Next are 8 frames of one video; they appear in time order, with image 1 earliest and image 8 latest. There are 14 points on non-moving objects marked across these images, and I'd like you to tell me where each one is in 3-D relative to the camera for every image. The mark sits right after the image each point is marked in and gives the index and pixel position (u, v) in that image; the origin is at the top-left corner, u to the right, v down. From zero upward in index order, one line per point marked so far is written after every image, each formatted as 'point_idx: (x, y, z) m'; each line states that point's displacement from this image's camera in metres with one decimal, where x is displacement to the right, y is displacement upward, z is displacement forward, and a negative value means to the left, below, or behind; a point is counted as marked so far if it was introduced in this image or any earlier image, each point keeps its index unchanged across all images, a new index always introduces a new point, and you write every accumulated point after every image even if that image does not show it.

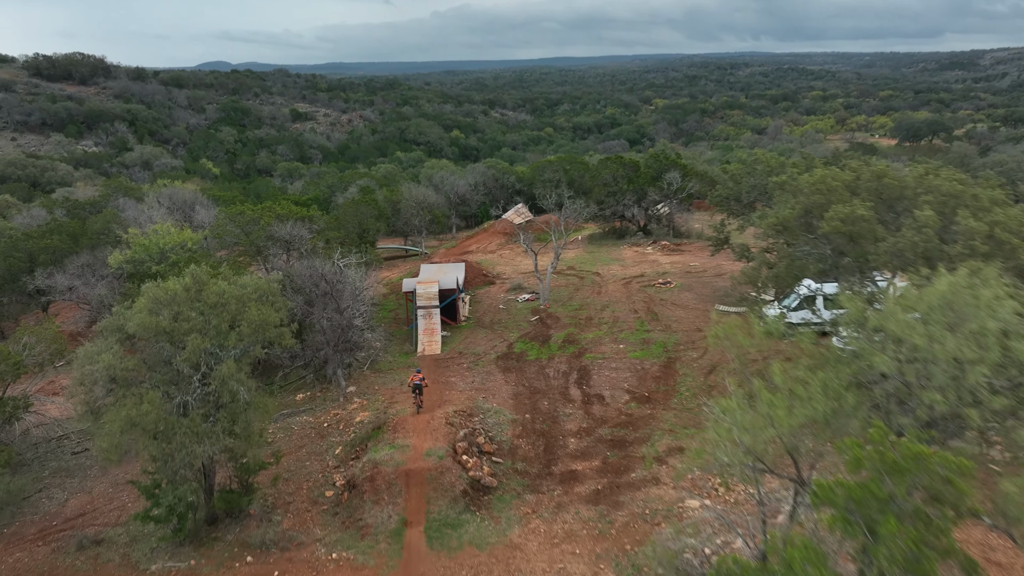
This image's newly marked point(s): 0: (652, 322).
0: (+3.6, -0.9, +18.1) m
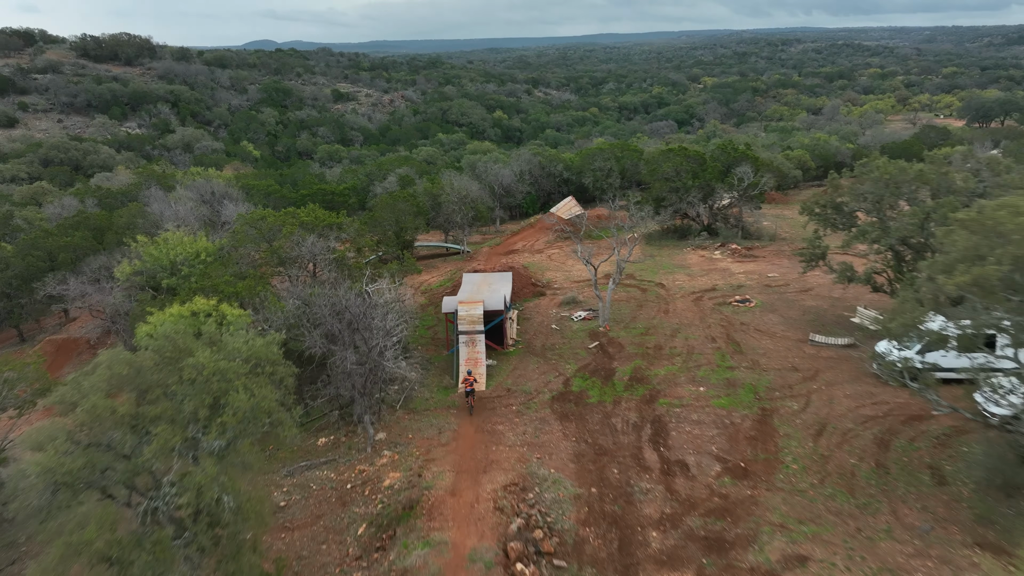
0: (+4.8, -1.5, +15.3) m
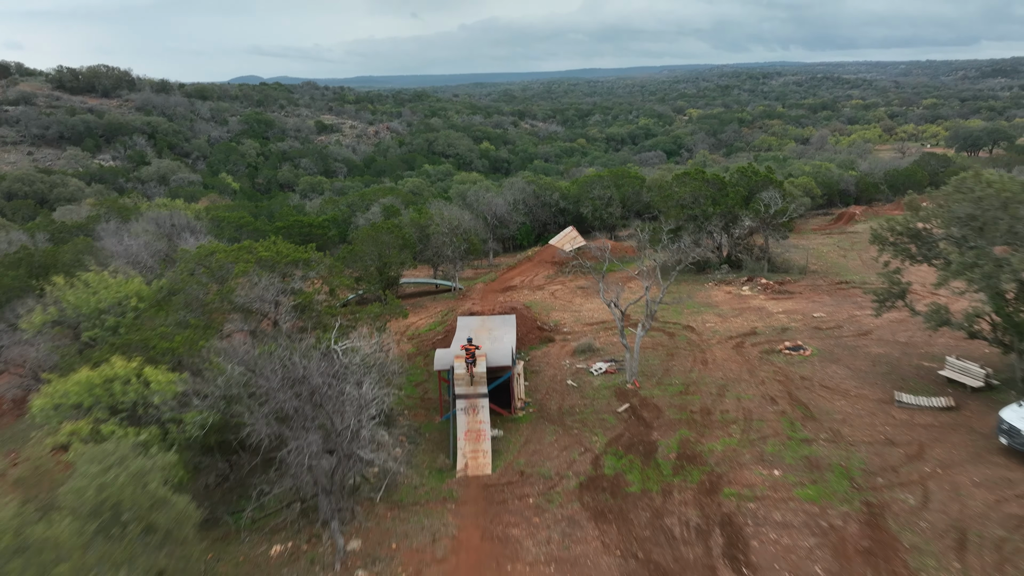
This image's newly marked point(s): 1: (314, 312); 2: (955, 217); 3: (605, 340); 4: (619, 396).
0: (+5.0, -2.3, +12.1) m
1: (-4.0, -0.5, +14.3) m
2: (+7.8, +1.3, +12.5) m
3: (+2.4, -1.3, +18.0) m
4: (+2.1, -2.1, +14.1) m
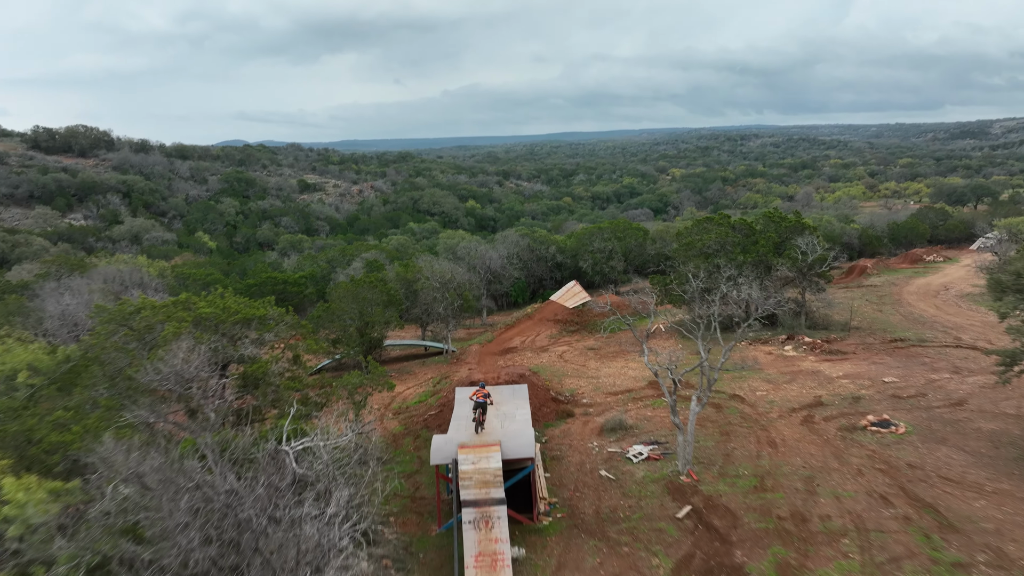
0: (+5.4, -3.1, +8.7) m
1: (-3.7, -1.5, +10.9) m
2: (+8.1, +0.5, +9.5) m
3: (+2.6, -2.6, +14.7) m
4: (+2.4, -3.1, +10.7) m
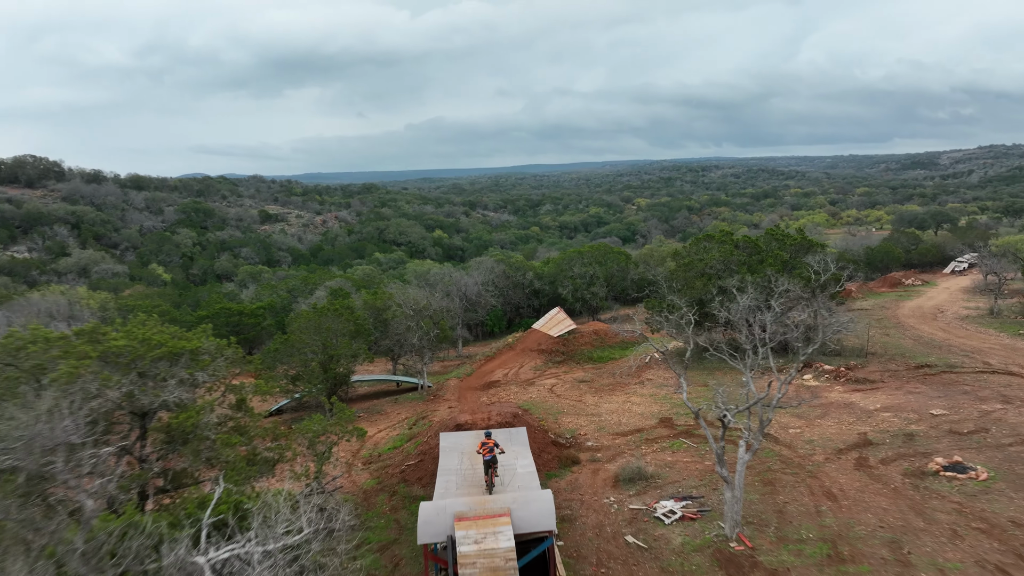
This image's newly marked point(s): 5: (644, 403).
0: (+5.6, -3.2, +6.6) m
1: (-3.6, -1.8, +8.3) m
2: (+8.2, +0.4, +7.6) m
3: (+2.5, -3.0, +12.4) m
4: (+2.6, -3.3, +8.4) m
5: (+3.1, -2.7, +16.6) m
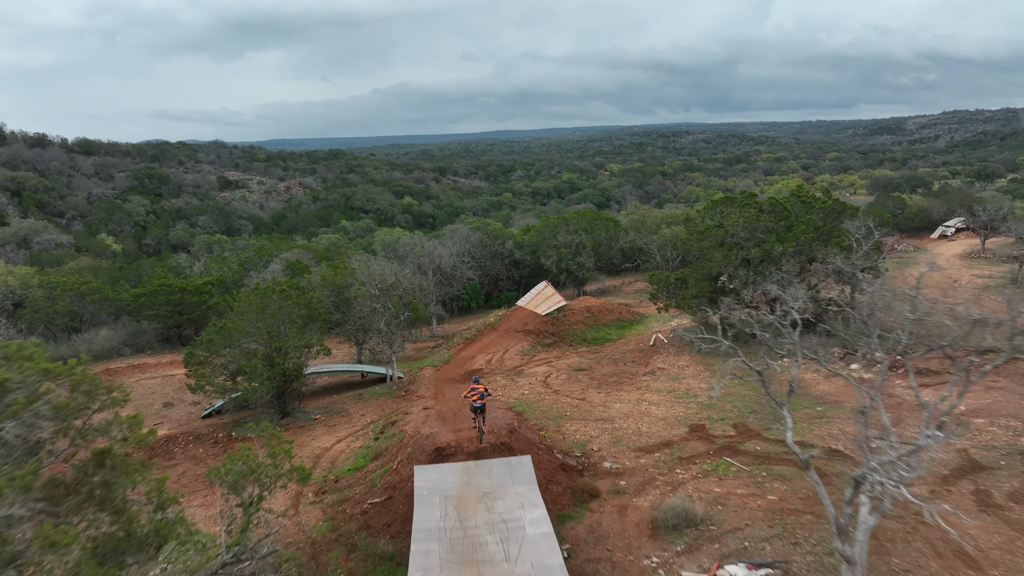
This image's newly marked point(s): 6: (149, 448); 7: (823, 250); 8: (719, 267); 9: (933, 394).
0: (+5.8, -3.1, +3.7) m
1: (-3.5, -1.7, +5.0) m
2: (+8.4, +0.5, +4.7) m
3: (+2.5, -2.7, +9.4) m
4: (+2.7, -3.2, +5.5) m
5: (+2.9, -2.2, +13.6) m
6: (-7.6, -3.4, +14.9) m
7: (+7.0, +0.8, +16.0) m
8: (+4.9, +0.5, +16.8) m
9: (+7.4, -1.8, +12.4) m
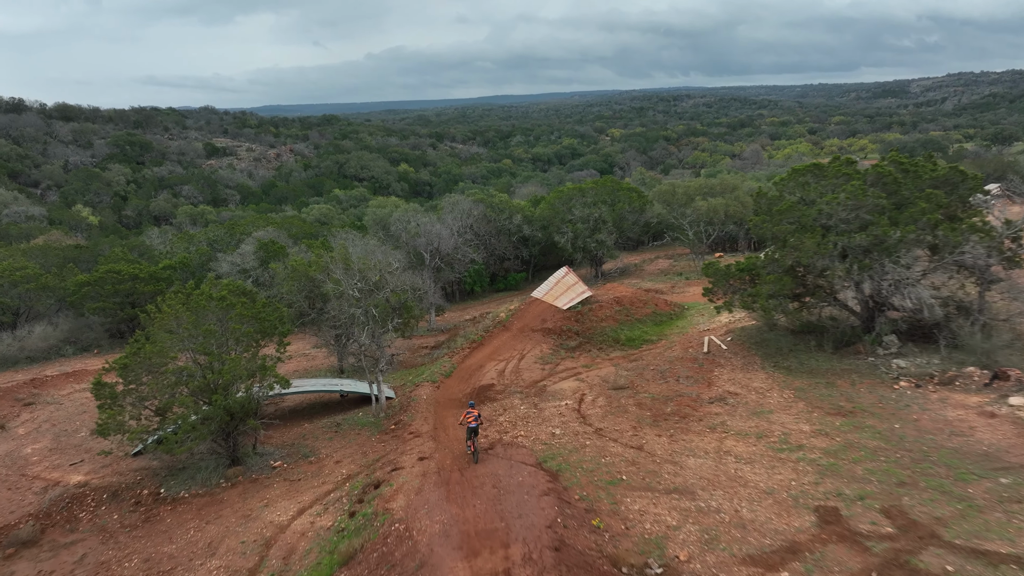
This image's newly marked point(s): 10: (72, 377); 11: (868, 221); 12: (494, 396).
0: (+6.3, -3.6, -0.2) m
1: (-3.0, -2.3, +1.0) m
2: (+8.8, 0.0, +0.7) m
3: (+2.9, -3.0, +5.5) m
4: (+3.2, -3.7, +1.5) m
5: (+3.3, -2.3, +9.6) m
6: (-7.2, -3.5, +10.9) m
7: (+7.4, +0.9, +11.9) m
8: (+5.3, +0.5, +12.7) m
9: (+7.8, -2.0, +8.5) m
10: (-11.8, -2.4, +18.9) m
11: (+6.3, +1.2, +12.7) m
12: (-0.4, -2.1, +14.2) m
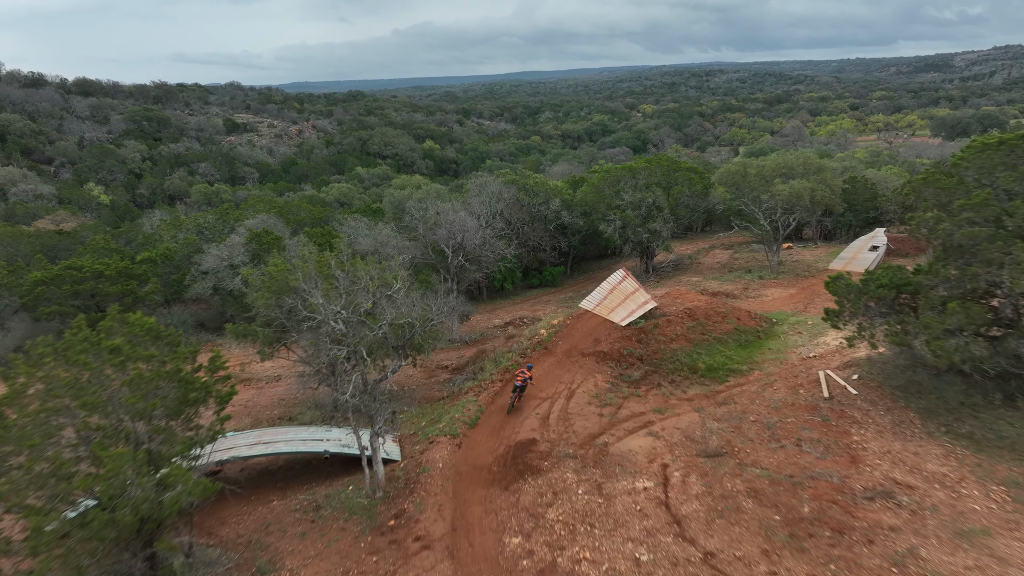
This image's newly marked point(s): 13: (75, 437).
0: (+6.5, -4.5, -4.4) m
1: (-2.8, -3.0, -2.9) m
2: (+9.1, -0.8, -3.8) m
3: (+3.3, -3.6, +1.3) m
4: (+3.4, -4.4, -2.6) m
5: (+3.9, -2.8, +5.4) m
6: (-6.6, -3.9, +7.1) m
7: (+8.1, +0.4, +7.5) m
8: (+6.0, +0.1, +8.3) m
9: (+8.3, -2.6, +4.1) m
10: (-10.9, -2.5, +15.2) m
11: (+7.0, +0.8, +8.2) m
12: (+0.3, -2.5, +10.1) m
13: (-4.3, -1.5, +7.3) m
